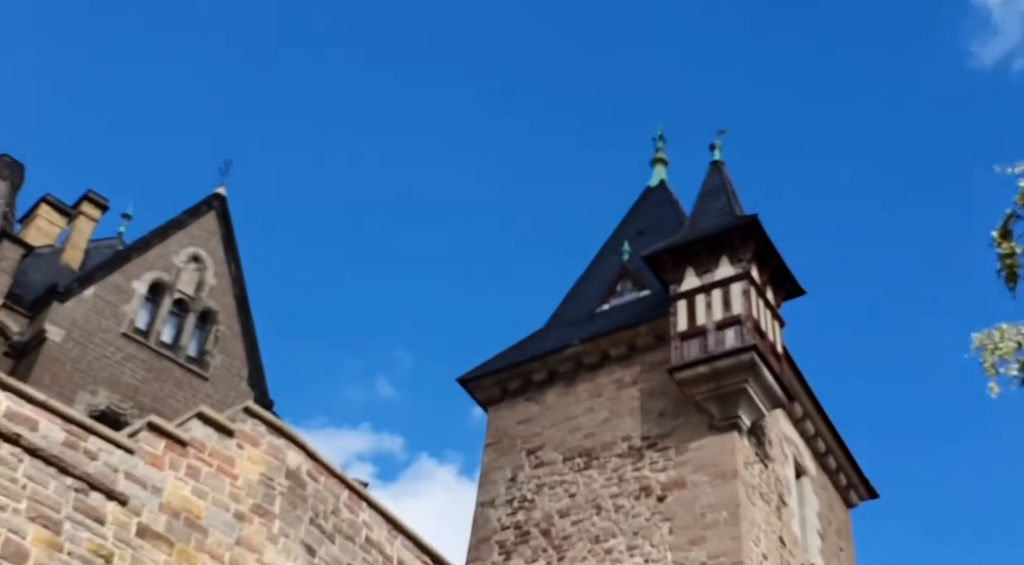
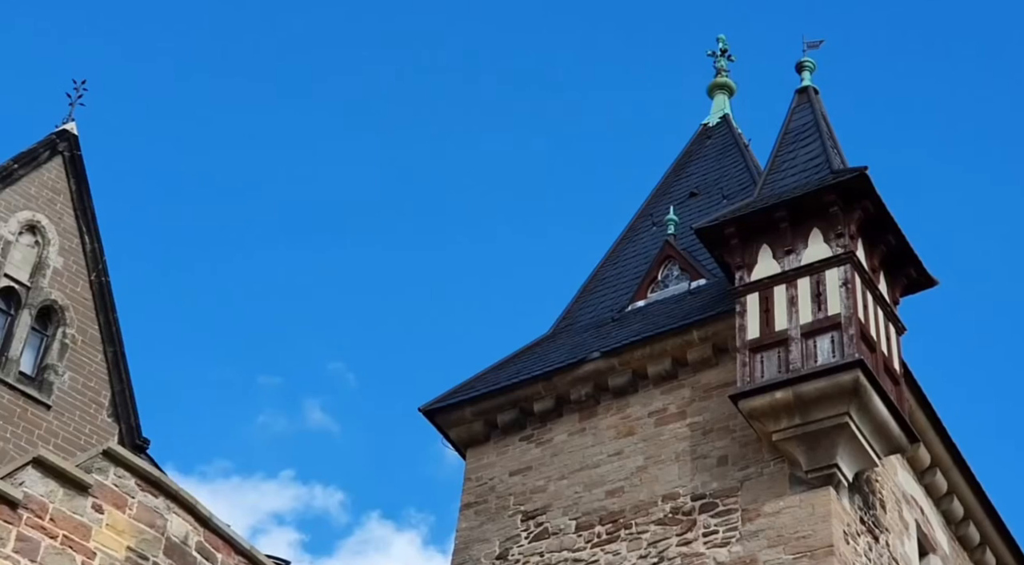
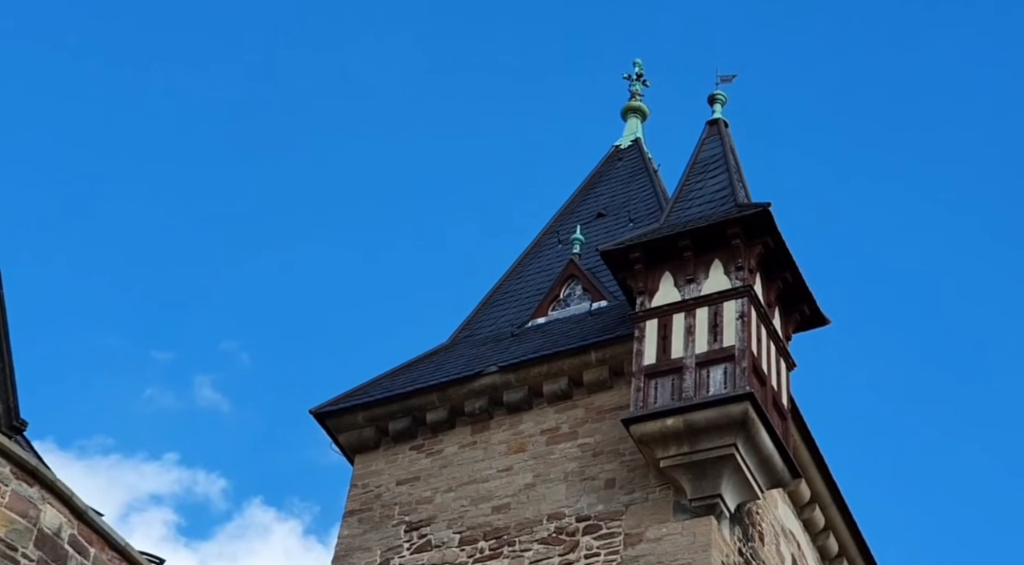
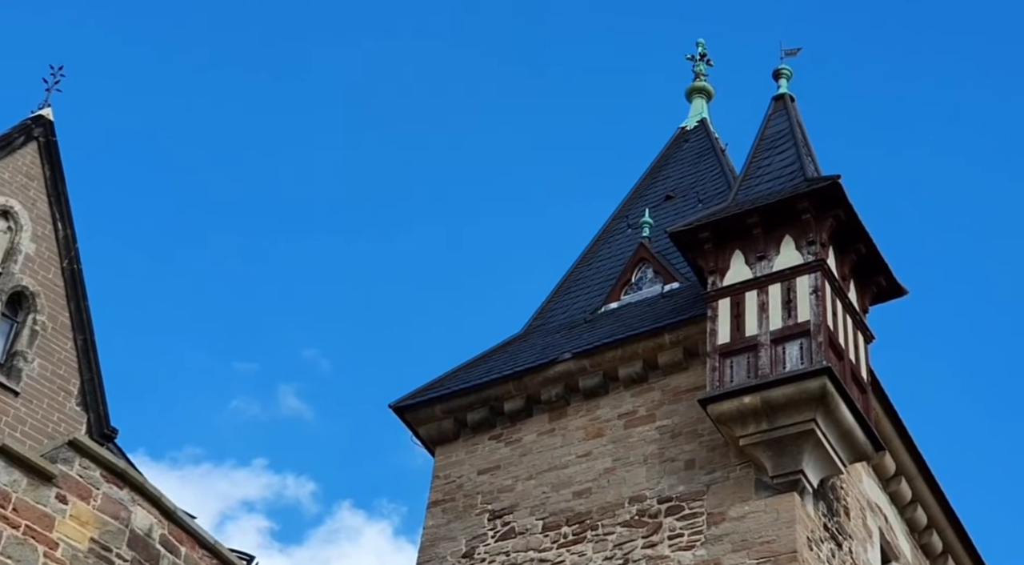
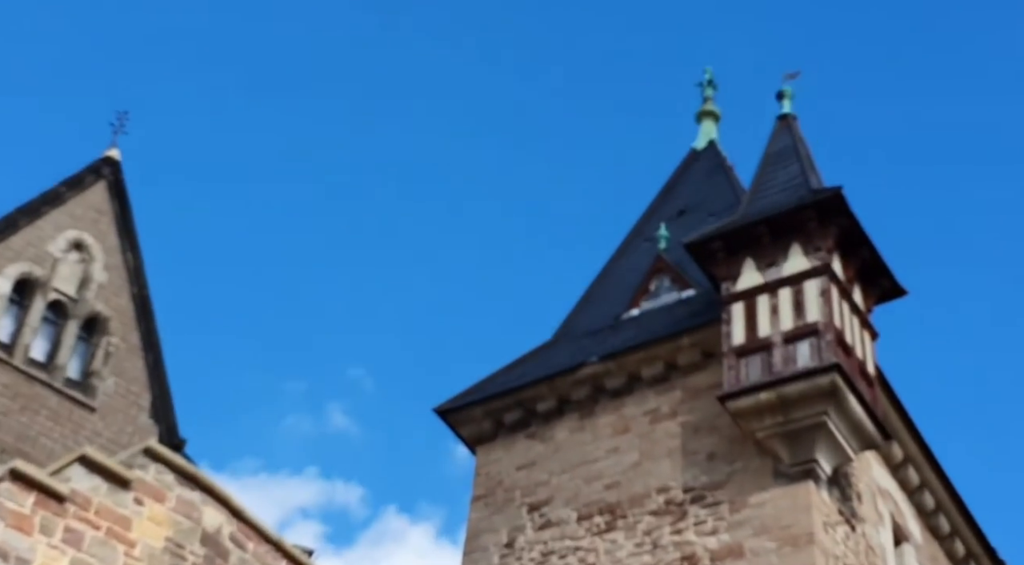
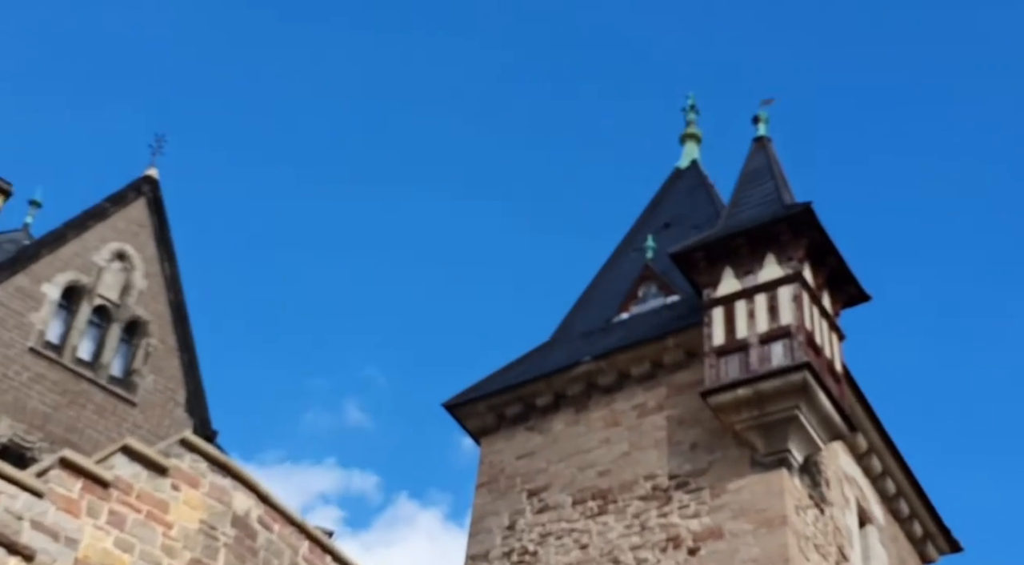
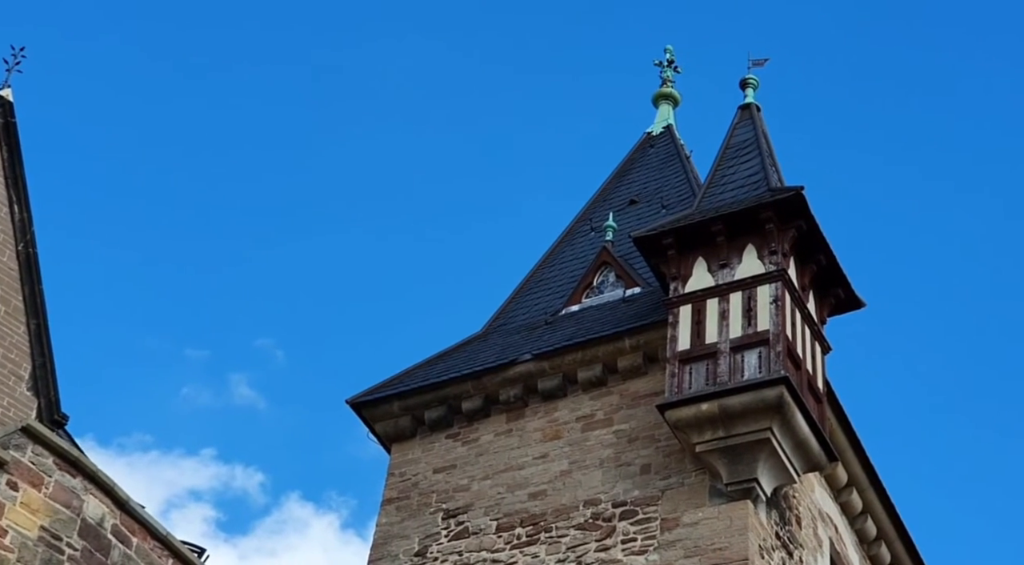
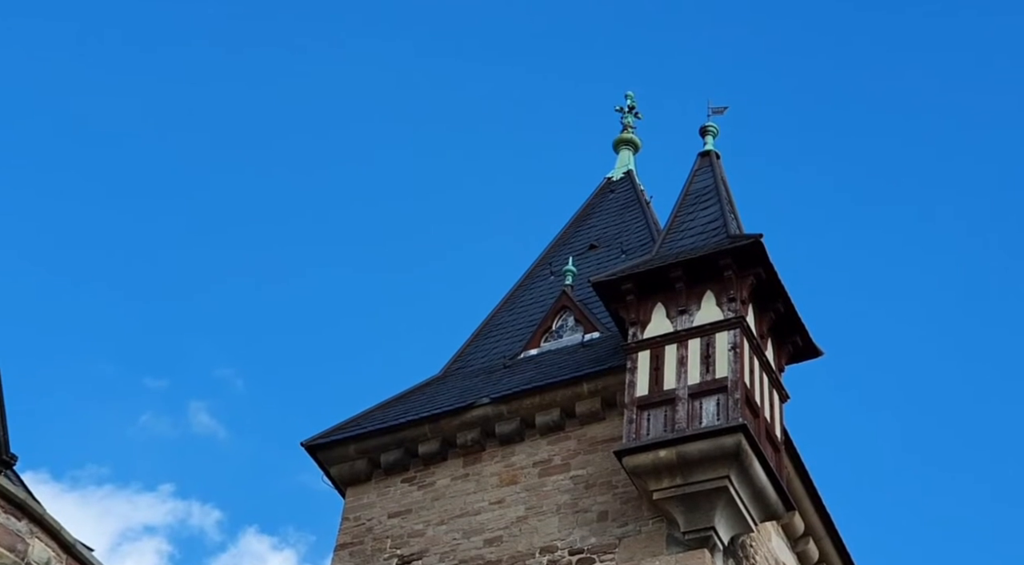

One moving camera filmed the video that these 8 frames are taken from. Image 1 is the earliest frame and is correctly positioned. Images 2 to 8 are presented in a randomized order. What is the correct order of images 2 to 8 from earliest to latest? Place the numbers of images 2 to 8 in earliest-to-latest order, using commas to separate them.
6, 5, 2, 4, 7, 3, 8
